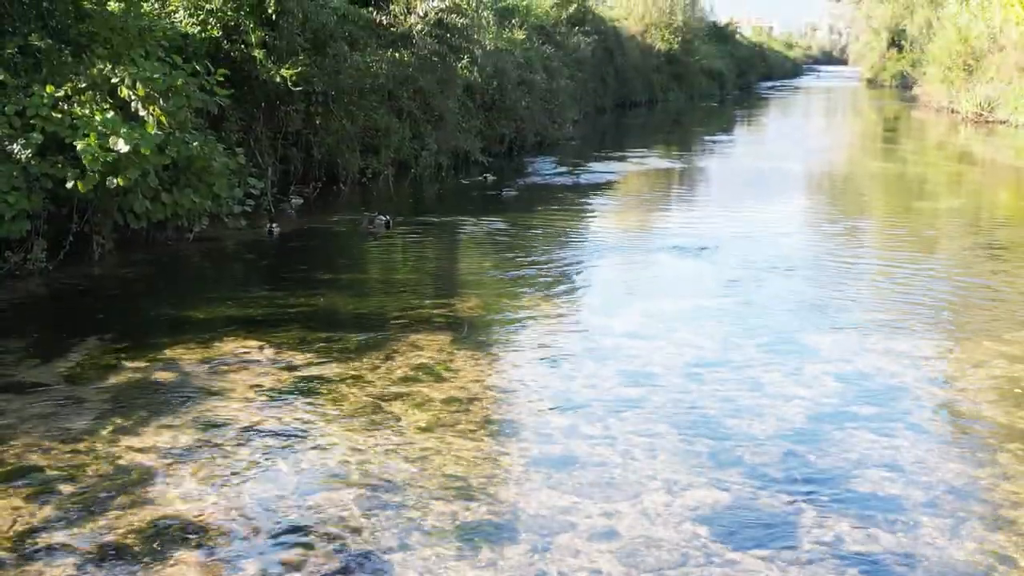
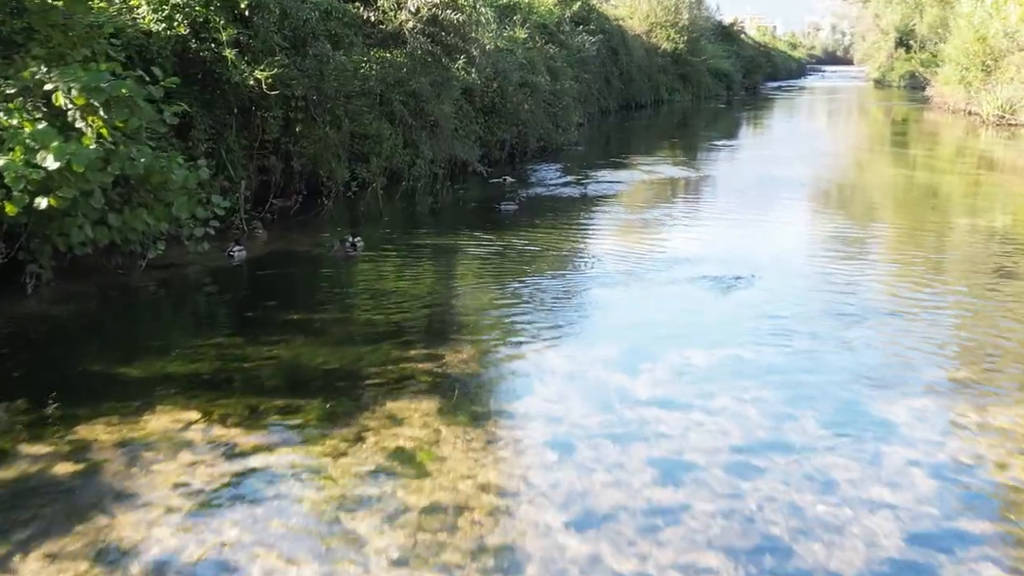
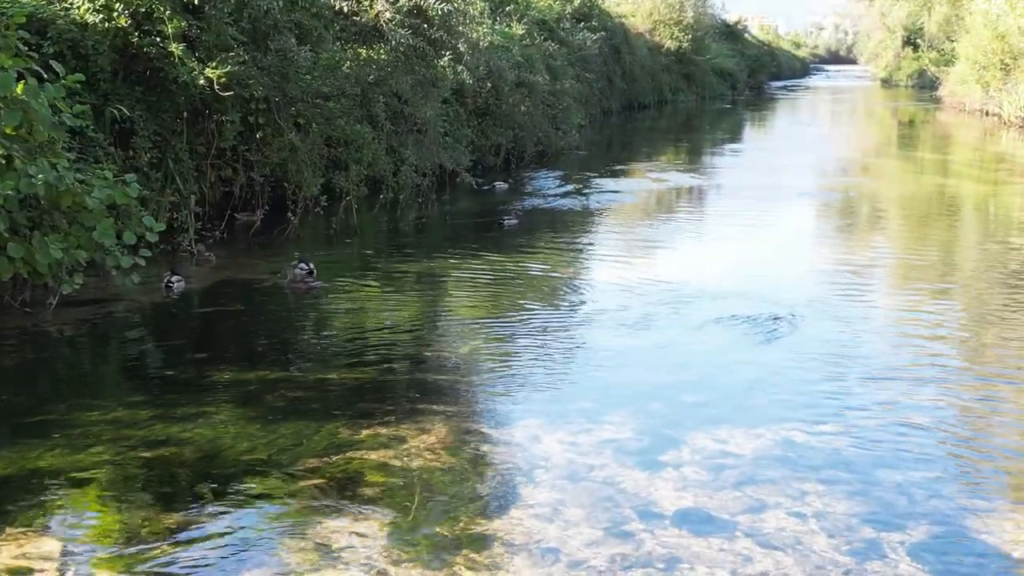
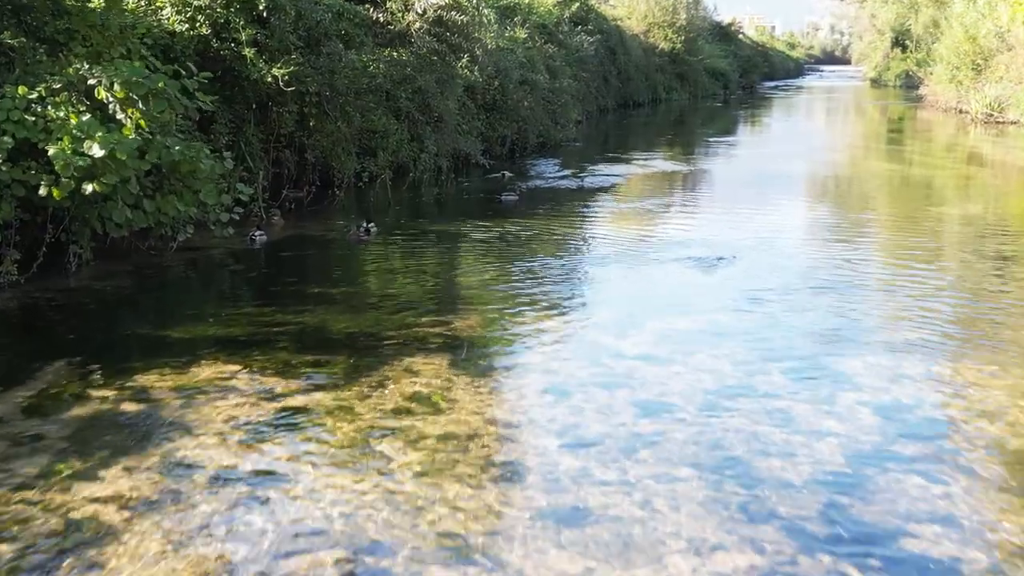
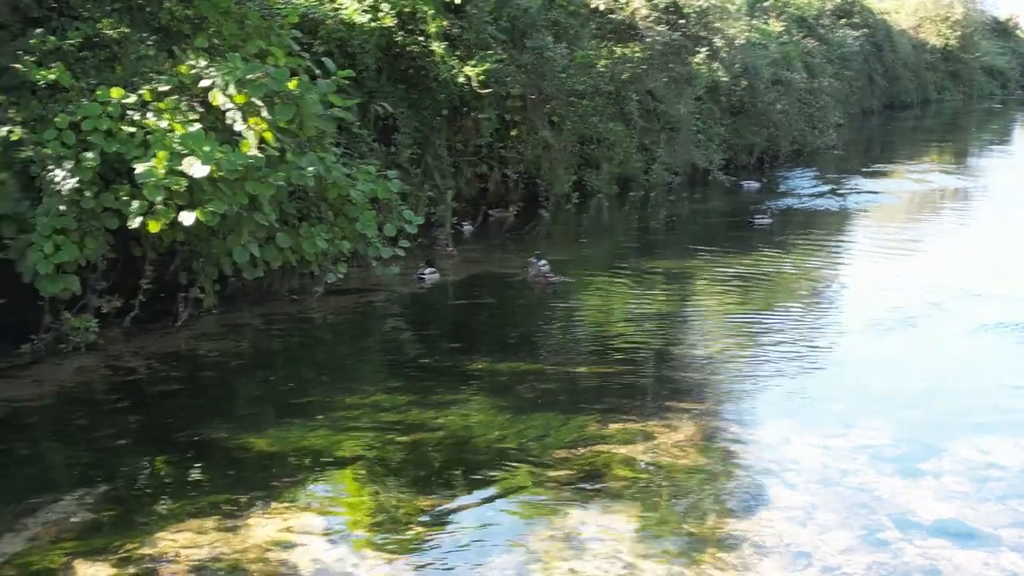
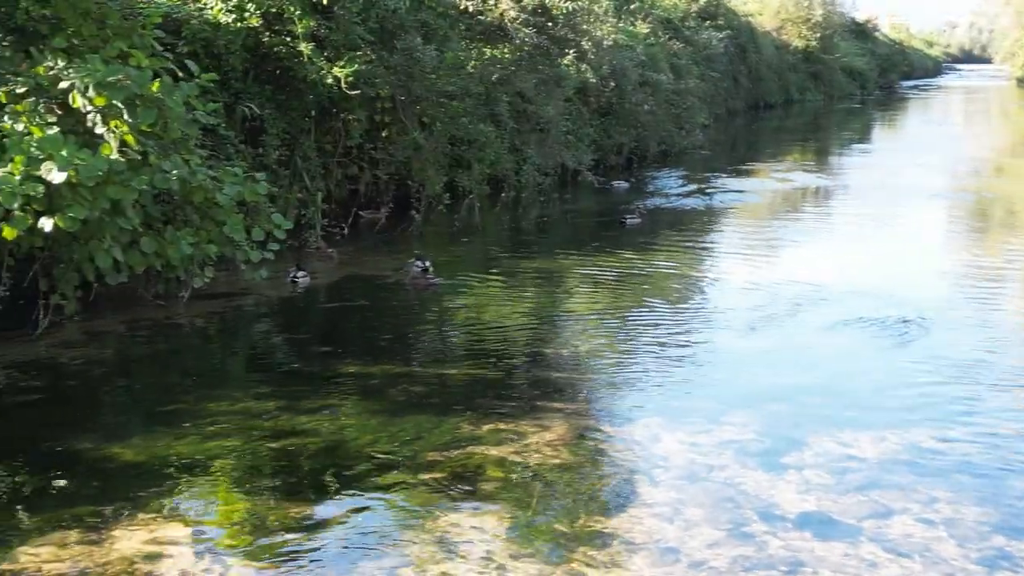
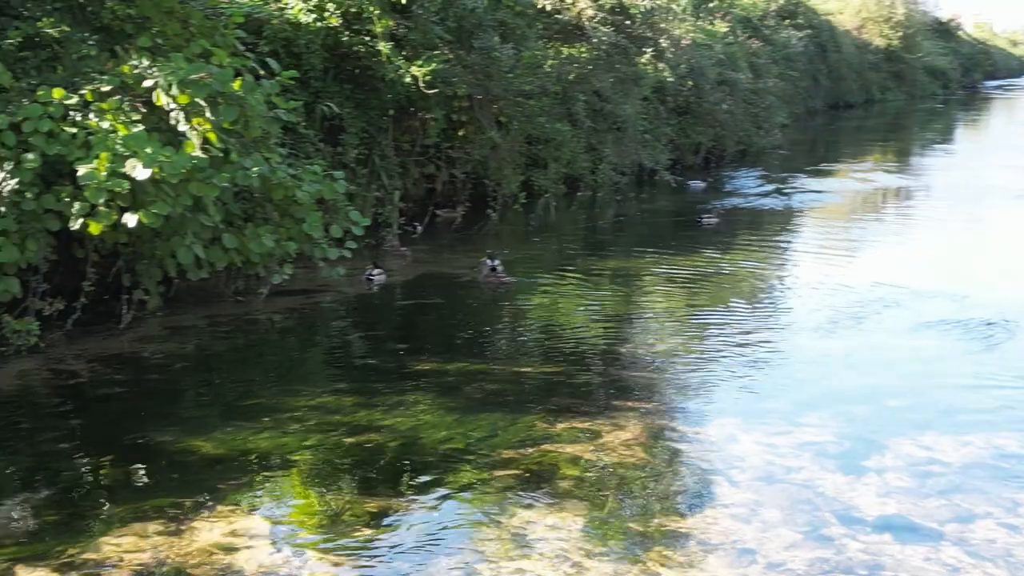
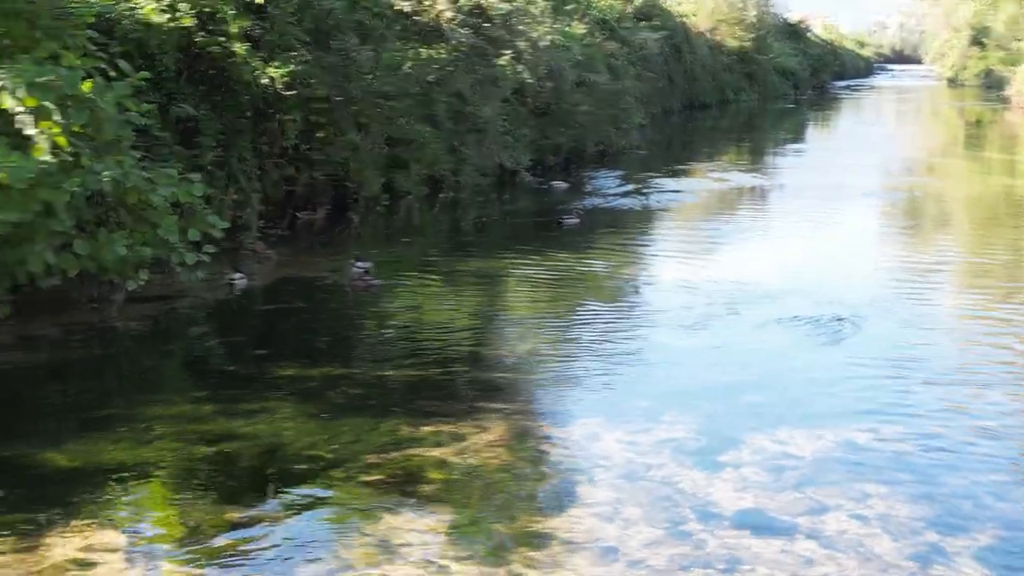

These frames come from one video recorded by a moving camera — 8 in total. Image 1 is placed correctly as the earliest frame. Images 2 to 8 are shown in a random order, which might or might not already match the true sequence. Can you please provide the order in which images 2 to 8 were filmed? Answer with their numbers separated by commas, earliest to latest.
4, 2, 3, 8, 6, 7, 5
